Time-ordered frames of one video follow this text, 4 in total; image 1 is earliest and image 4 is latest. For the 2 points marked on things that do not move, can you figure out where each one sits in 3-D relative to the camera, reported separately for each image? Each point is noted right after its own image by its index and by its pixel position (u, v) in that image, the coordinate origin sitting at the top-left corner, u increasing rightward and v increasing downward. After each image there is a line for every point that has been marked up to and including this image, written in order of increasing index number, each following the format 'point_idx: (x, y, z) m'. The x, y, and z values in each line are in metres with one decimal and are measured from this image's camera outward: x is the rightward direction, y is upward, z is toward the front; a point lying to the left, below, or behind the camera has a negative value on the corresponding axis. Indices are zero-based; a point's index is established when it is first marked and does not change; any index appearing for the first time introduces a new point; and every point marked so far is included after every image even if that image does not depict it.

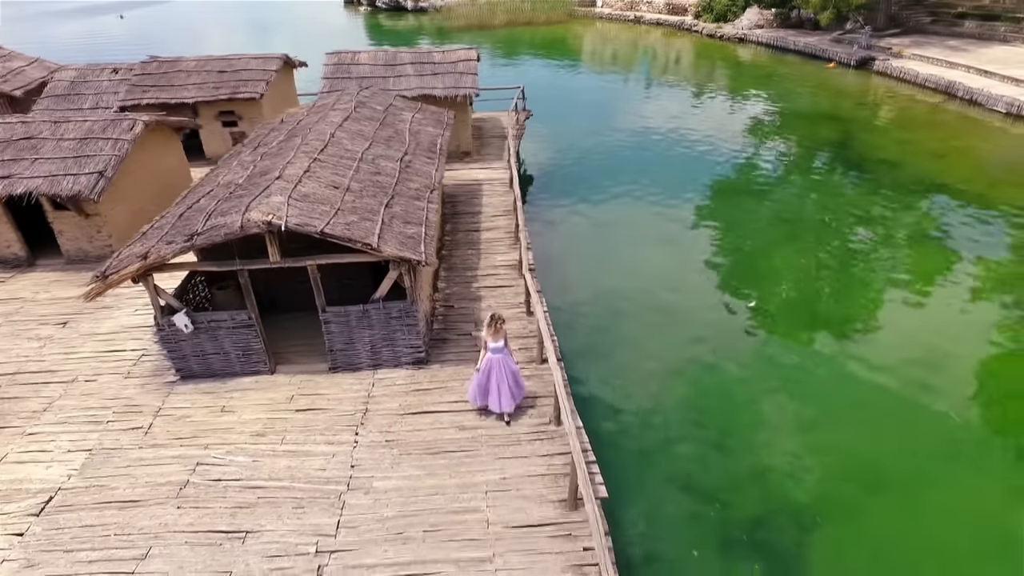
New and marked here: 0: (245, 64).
0: (-8.6, +7.2, +20.0) m
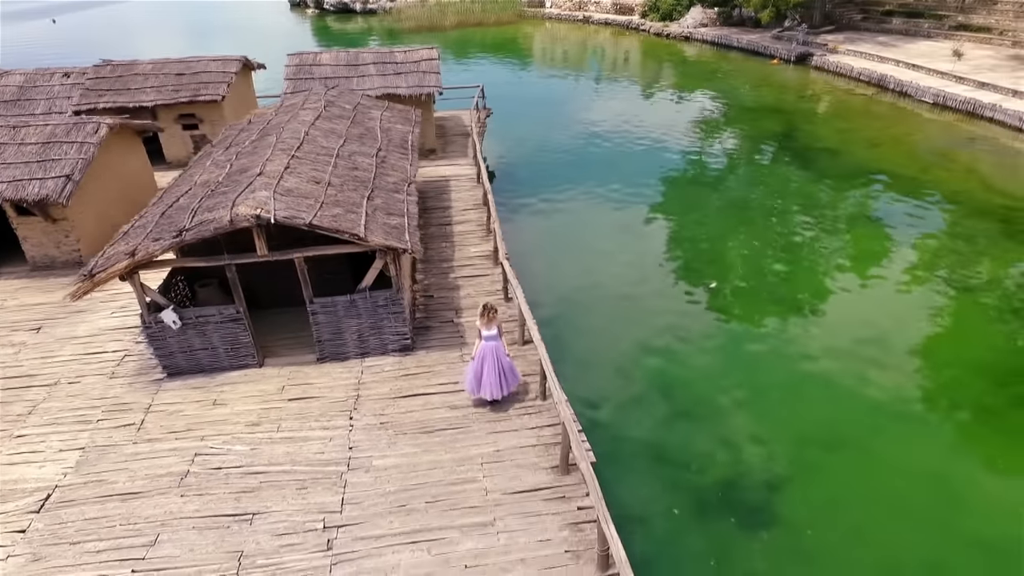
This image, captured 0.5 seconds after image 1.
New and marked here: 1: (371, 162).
0: (-9.9, +7.1, +19.8) m
1: (-2.8, +2.5, +12.2) m
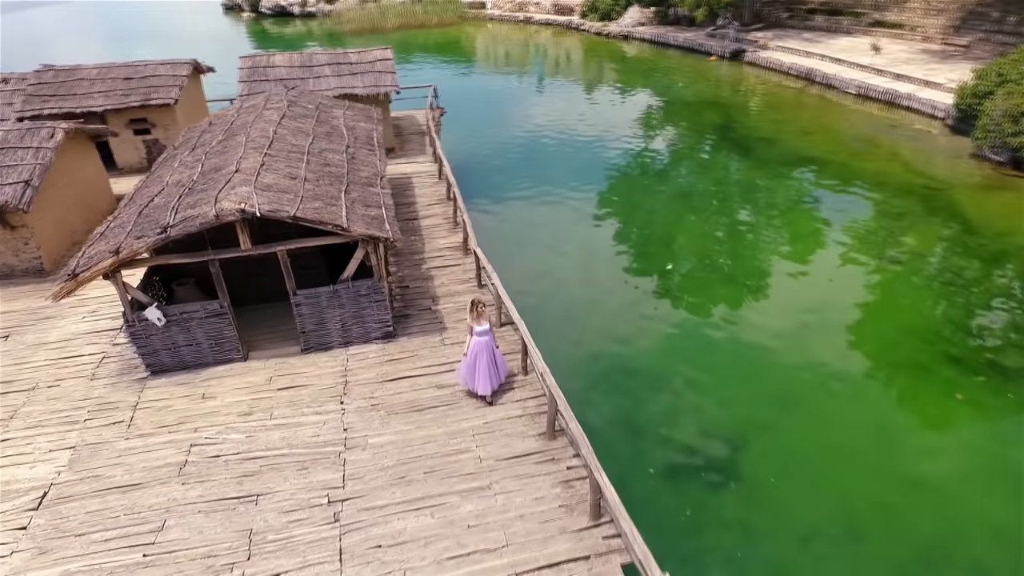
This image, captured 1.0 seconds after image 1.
0: (-11.3, +6.9, +19.5) m
1: (-3.5, +2.6, +12.5) m
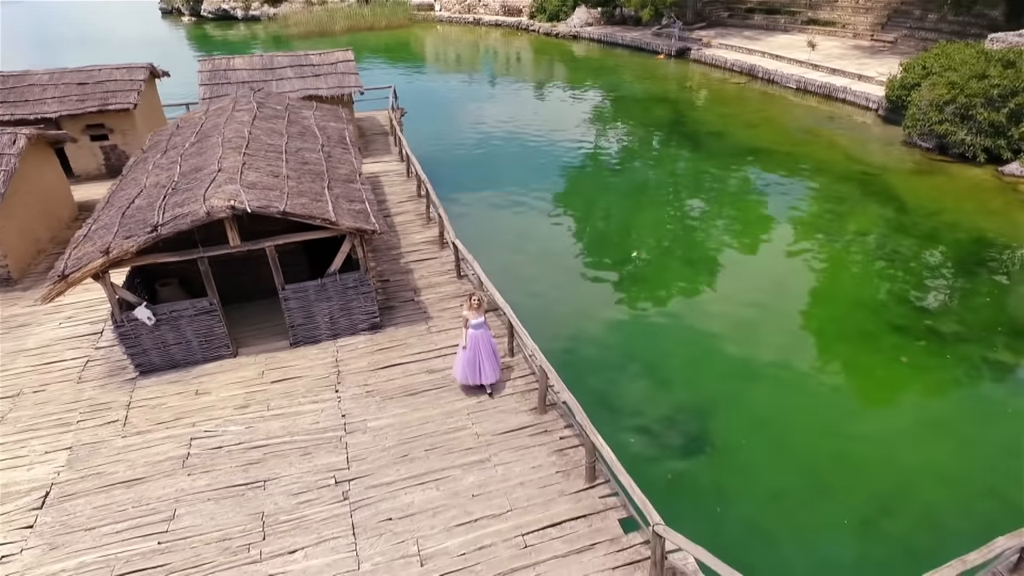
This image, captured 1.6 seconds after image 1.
0: (-12.5, +6.6, +19.2) m
1: (-4.0, +2.7, +12.8) m
